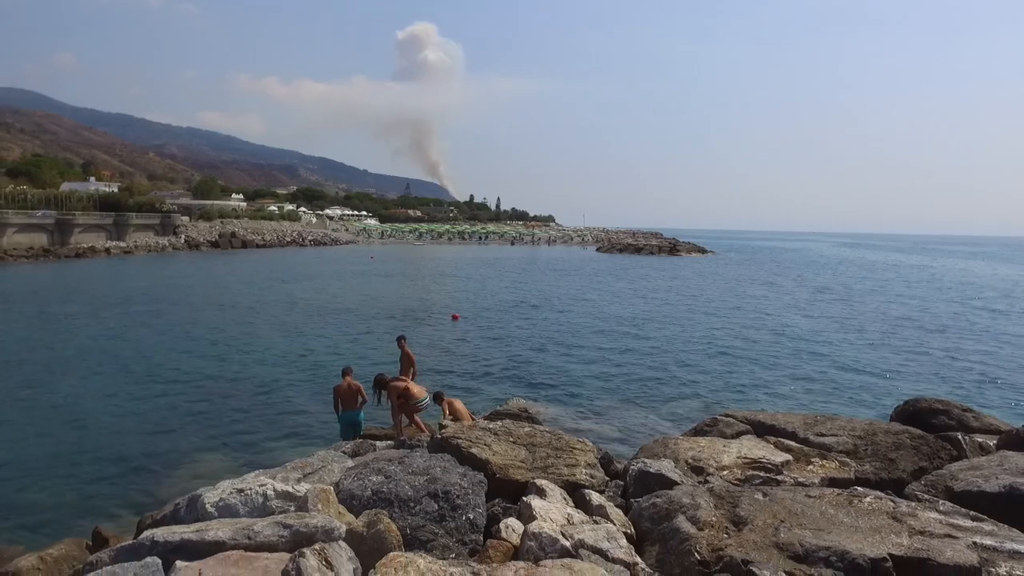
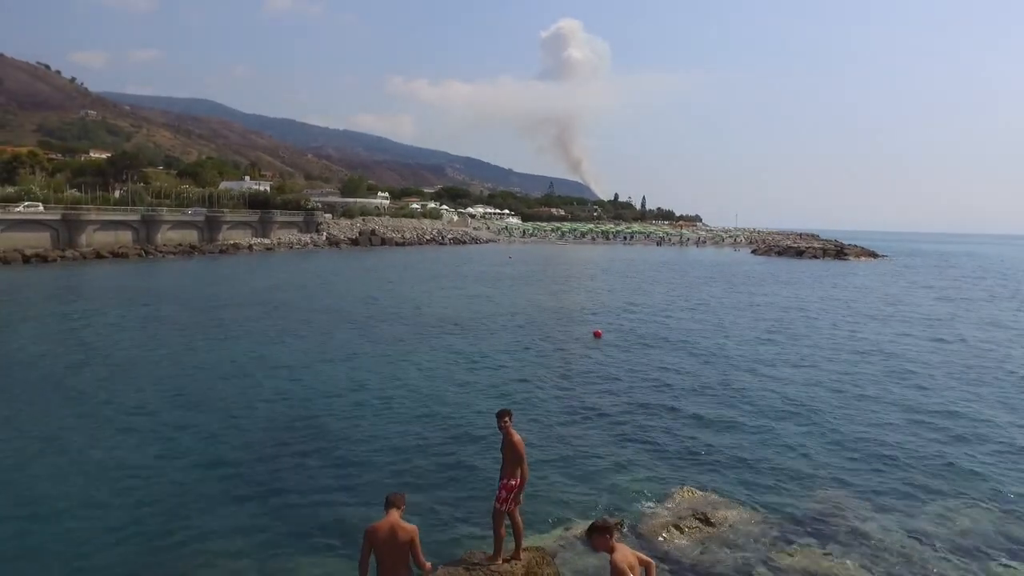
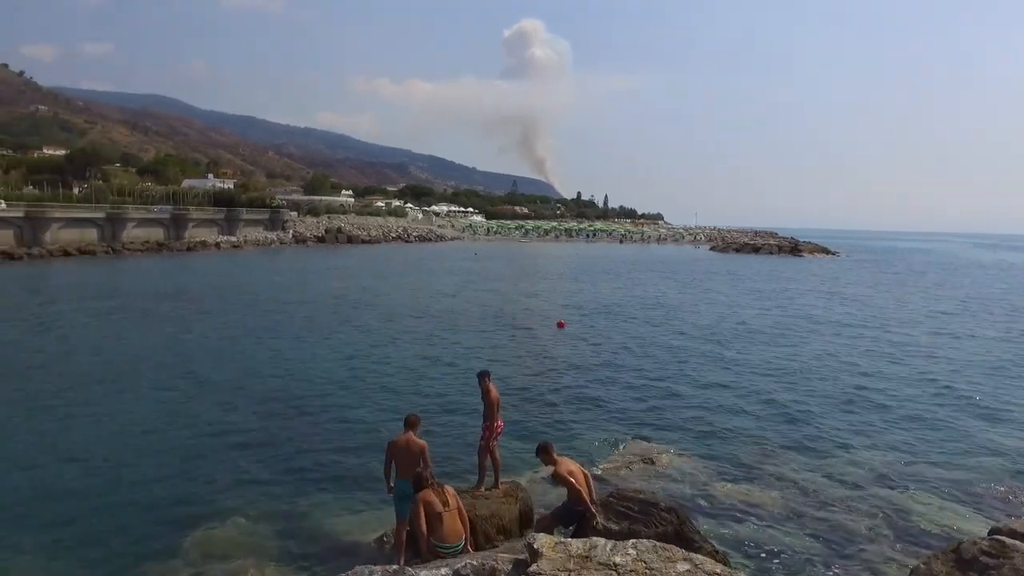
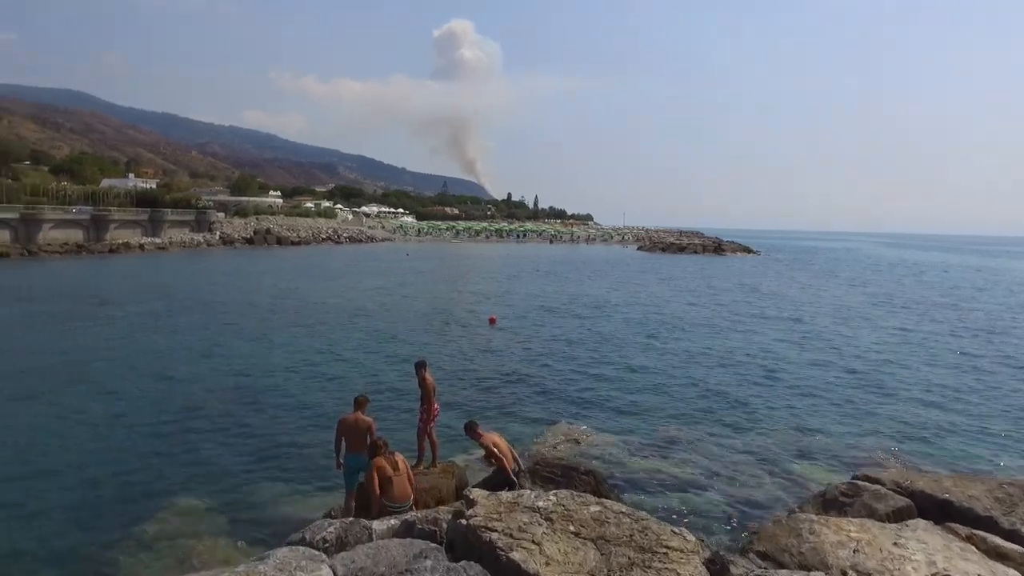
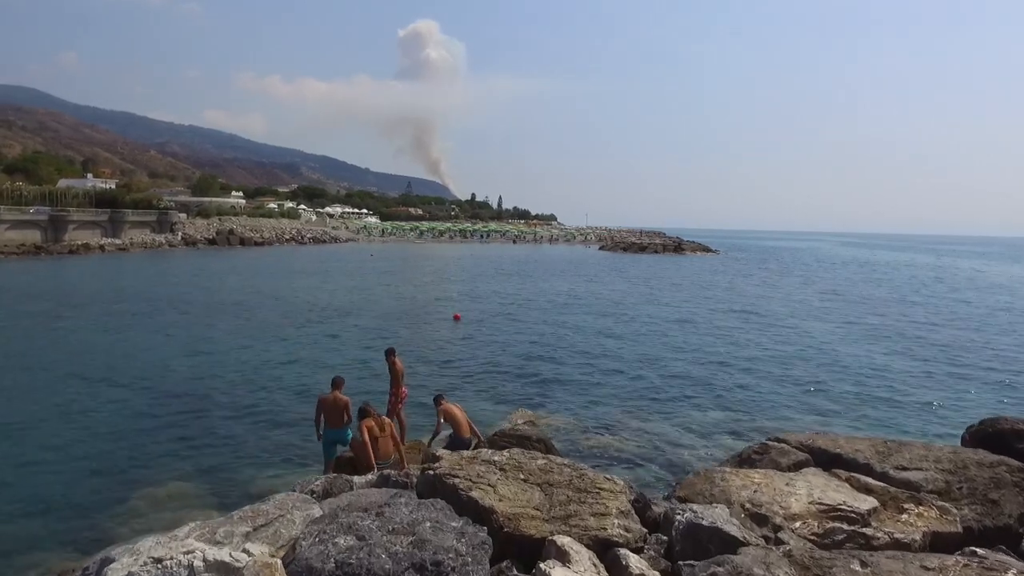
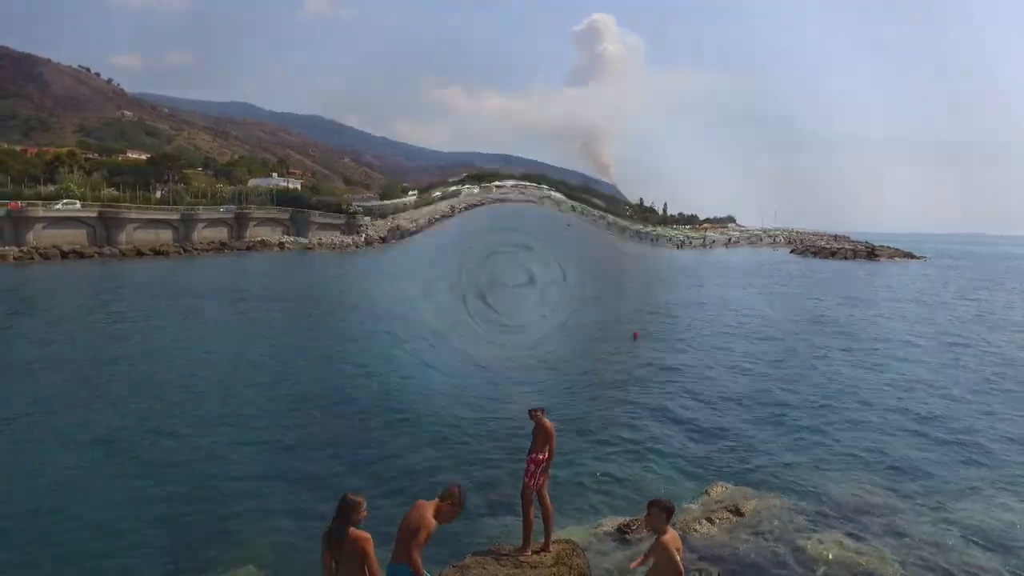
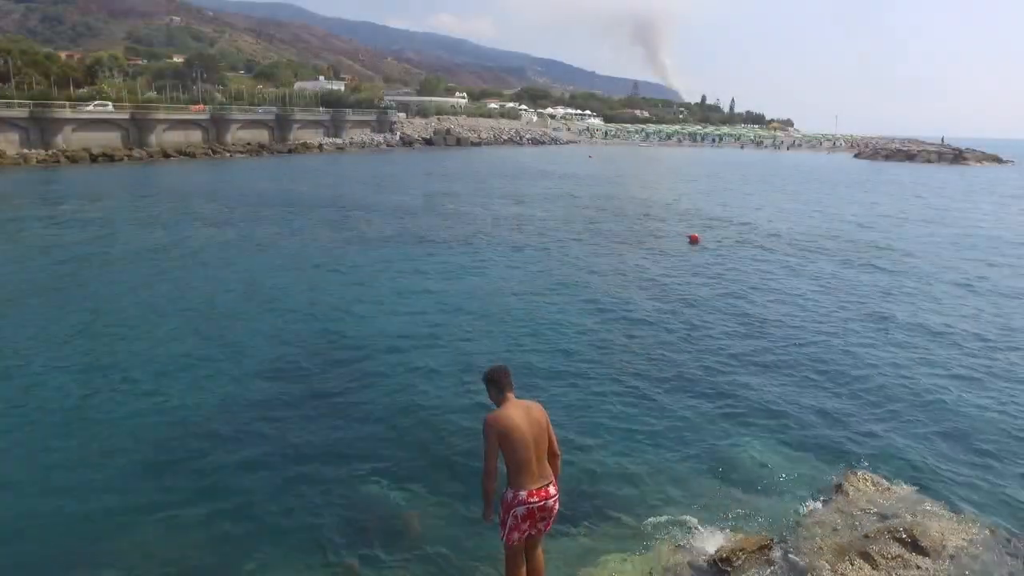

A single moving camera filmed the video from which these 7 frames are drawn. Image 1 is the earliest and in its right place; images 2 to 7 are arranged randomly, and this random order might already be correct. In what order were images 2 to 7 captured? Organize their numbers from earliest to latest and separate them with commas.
5, 4, 3, 2, 6, 7
